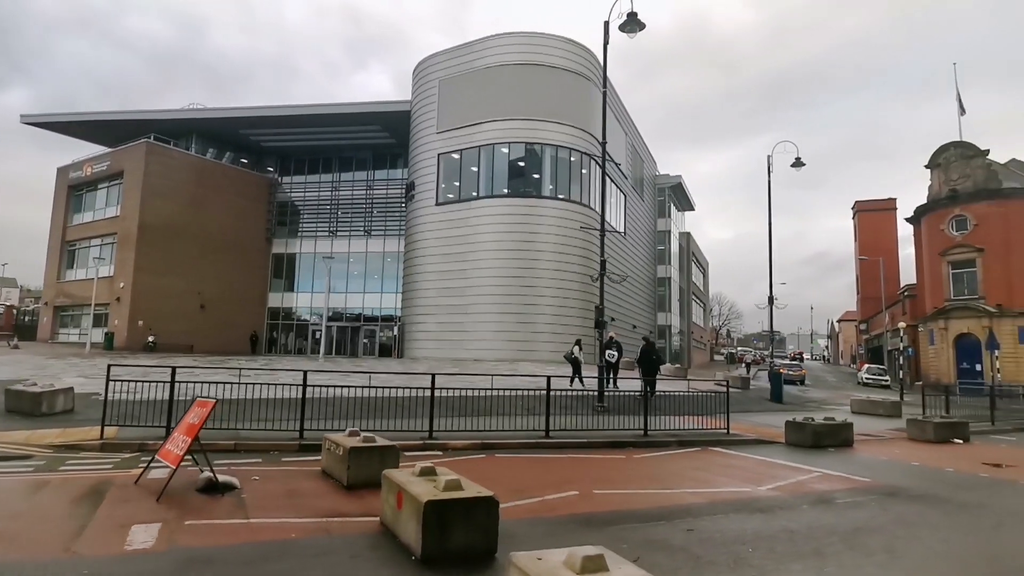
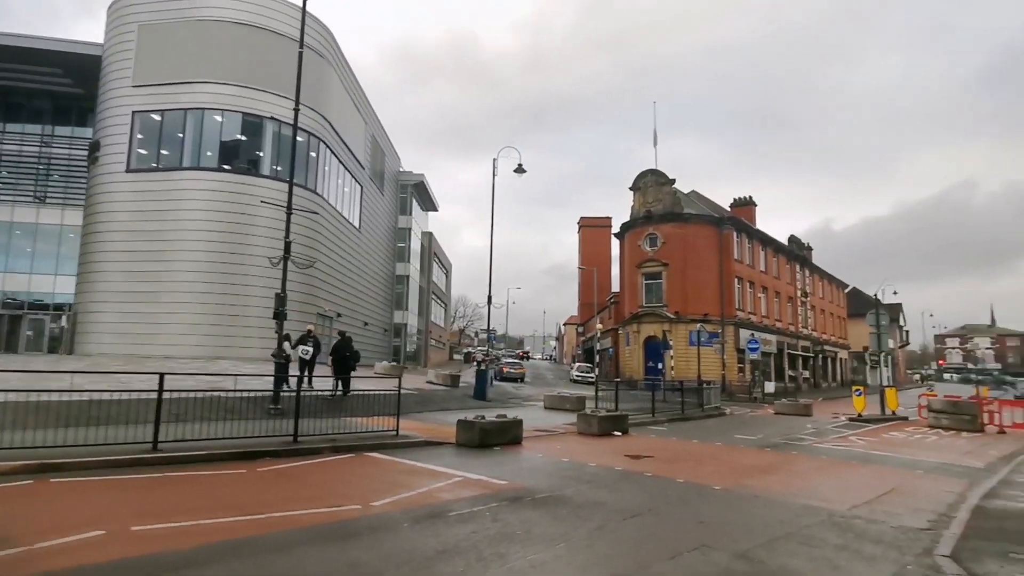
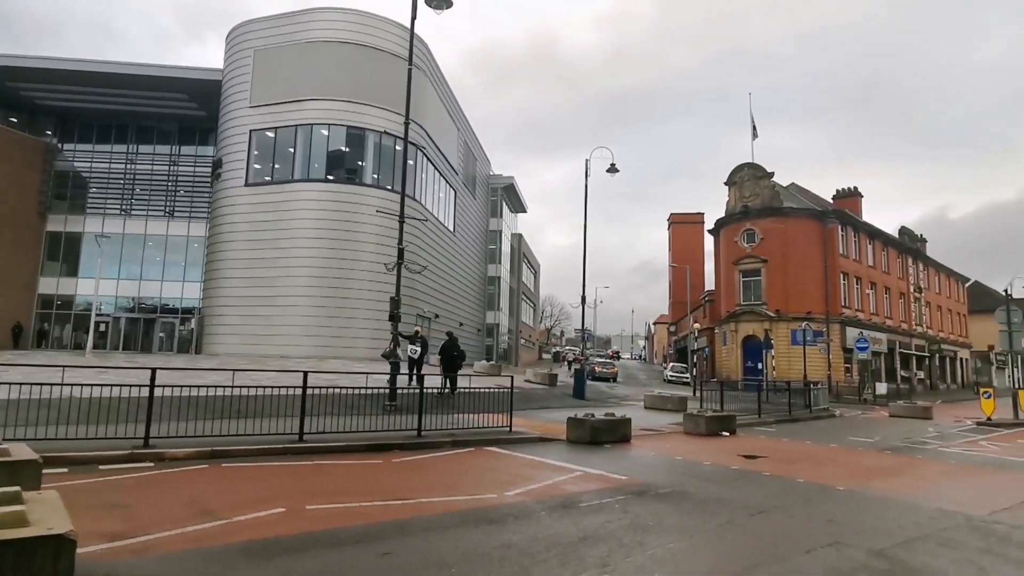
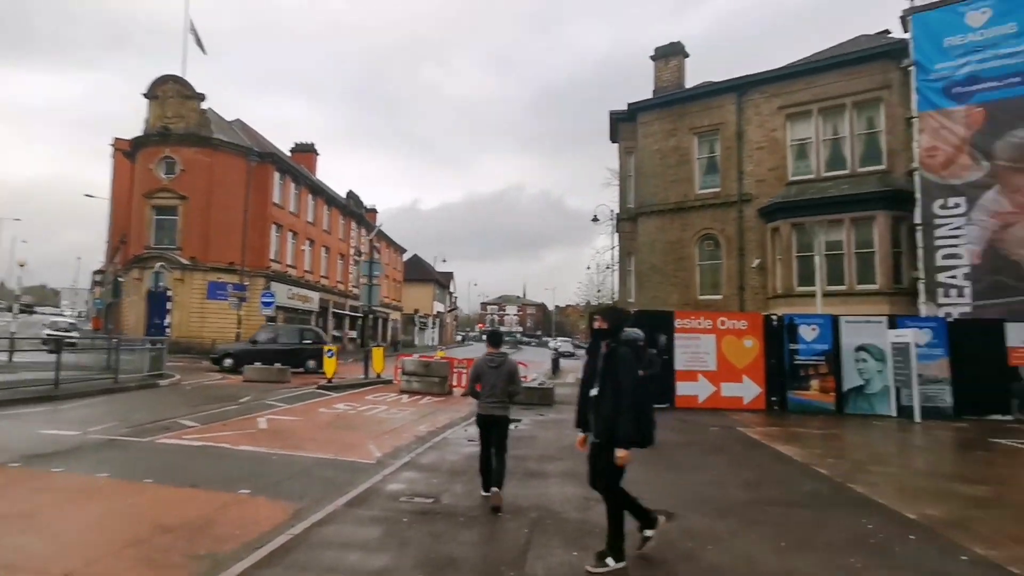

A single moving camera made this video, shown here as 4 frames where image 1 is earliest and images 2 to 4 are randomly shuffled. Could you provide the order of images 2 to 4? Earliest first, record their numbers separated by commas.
3, 2, 4
